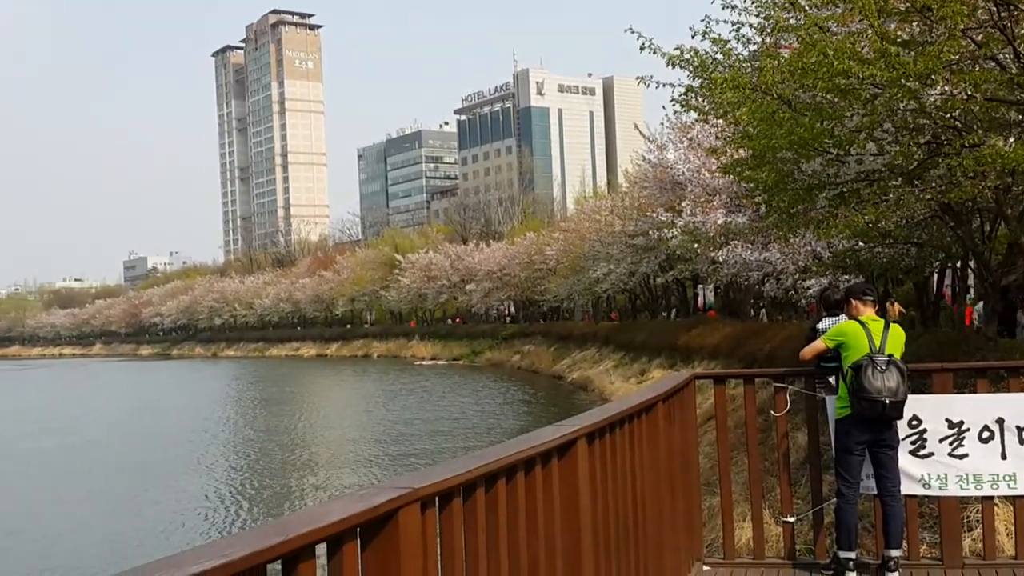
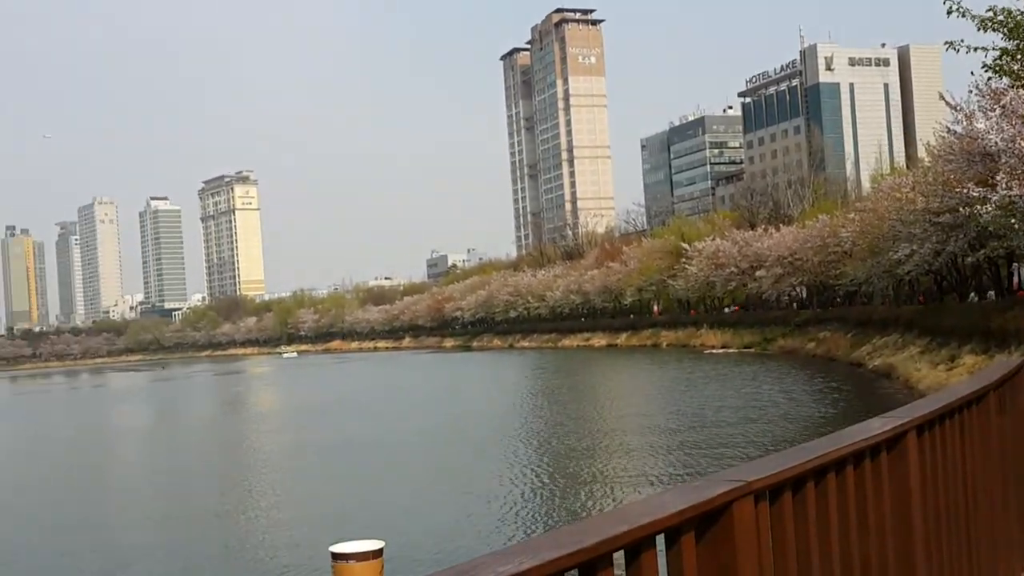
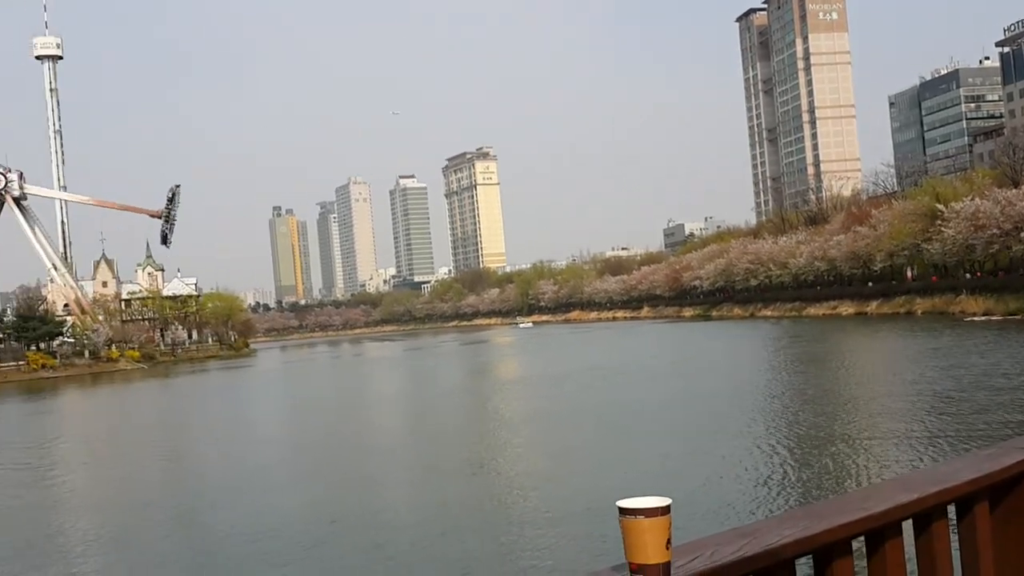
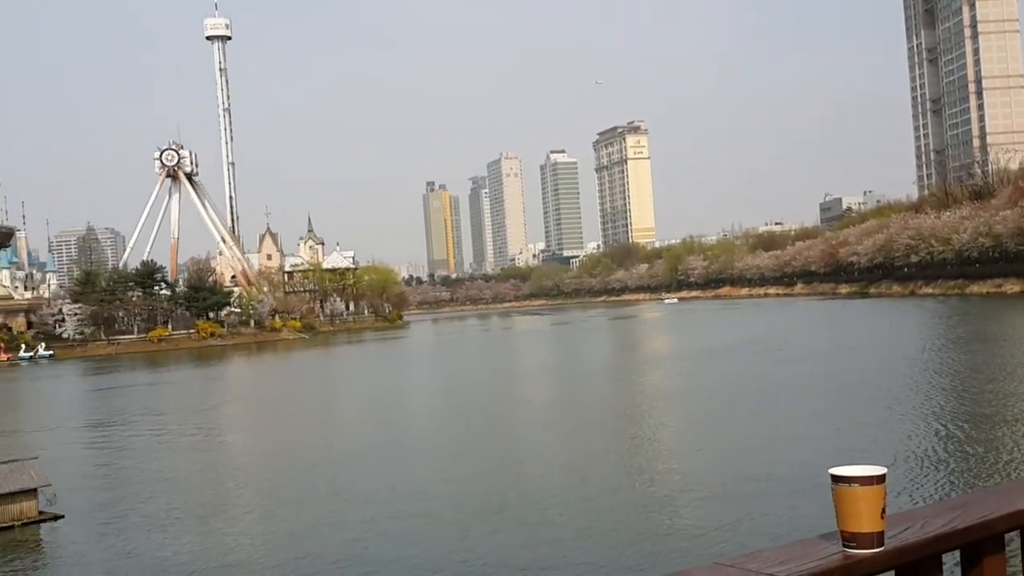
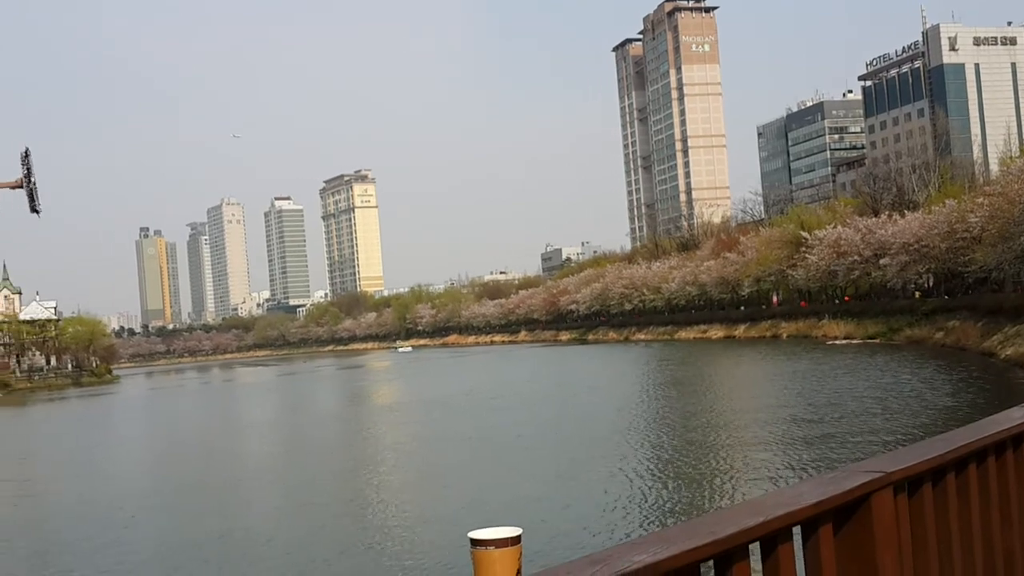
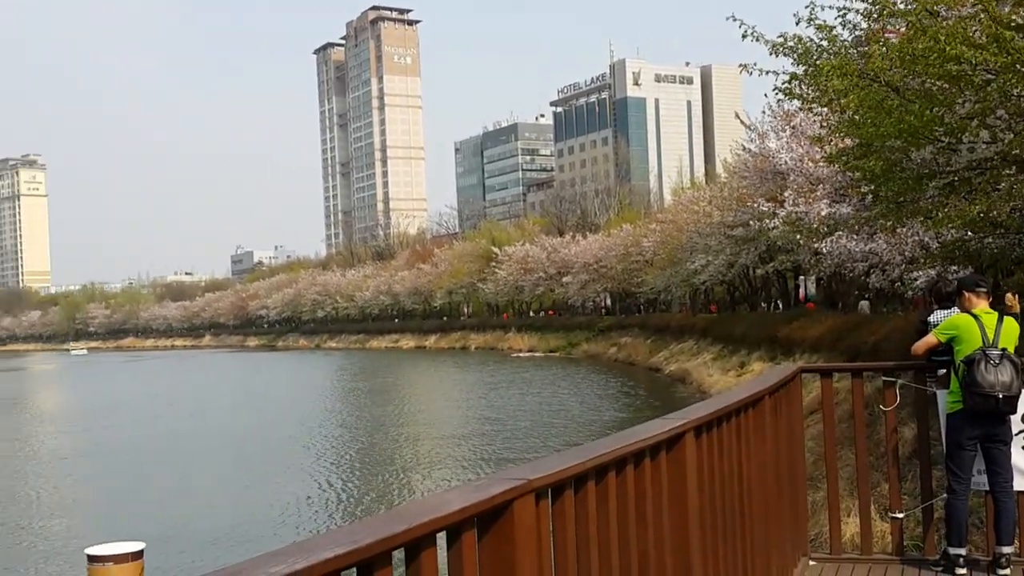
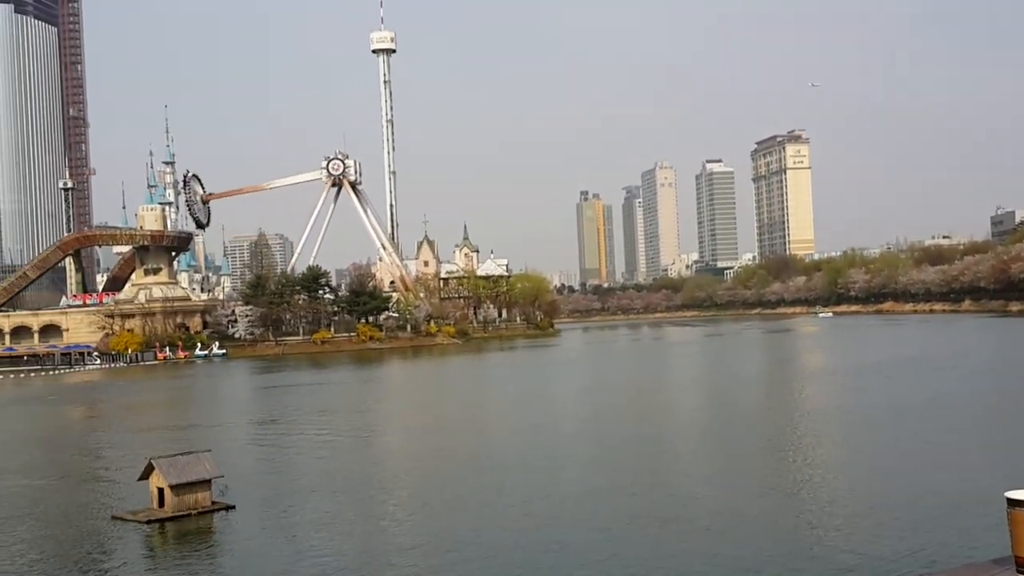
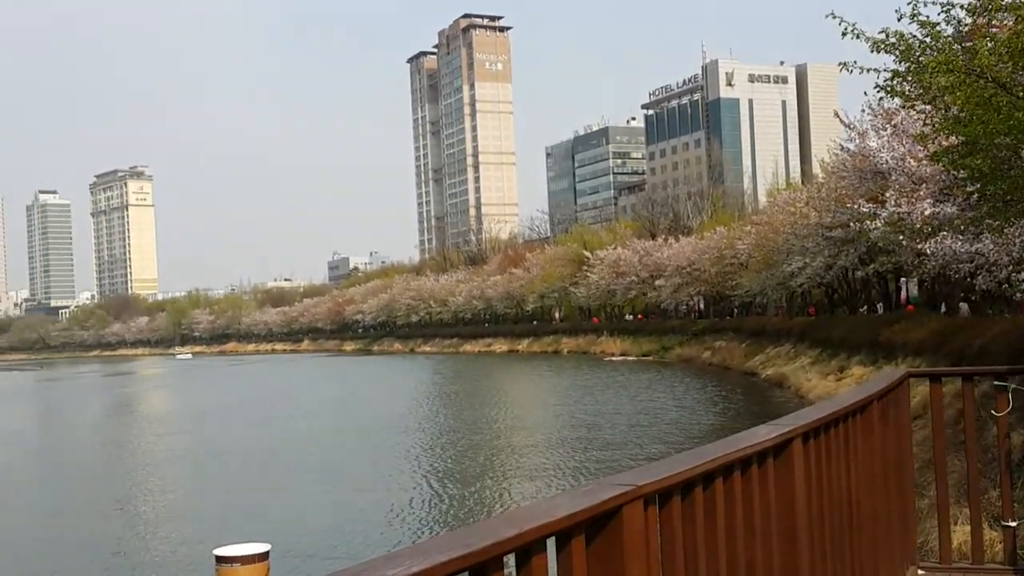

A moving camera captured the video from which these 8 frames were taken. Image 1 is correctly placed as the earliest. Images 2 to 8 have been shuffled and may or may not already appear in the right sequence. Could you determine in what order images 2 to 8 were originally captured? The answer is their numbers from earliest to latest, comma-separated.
6, 8, 2, 5, 3, 4, 7
